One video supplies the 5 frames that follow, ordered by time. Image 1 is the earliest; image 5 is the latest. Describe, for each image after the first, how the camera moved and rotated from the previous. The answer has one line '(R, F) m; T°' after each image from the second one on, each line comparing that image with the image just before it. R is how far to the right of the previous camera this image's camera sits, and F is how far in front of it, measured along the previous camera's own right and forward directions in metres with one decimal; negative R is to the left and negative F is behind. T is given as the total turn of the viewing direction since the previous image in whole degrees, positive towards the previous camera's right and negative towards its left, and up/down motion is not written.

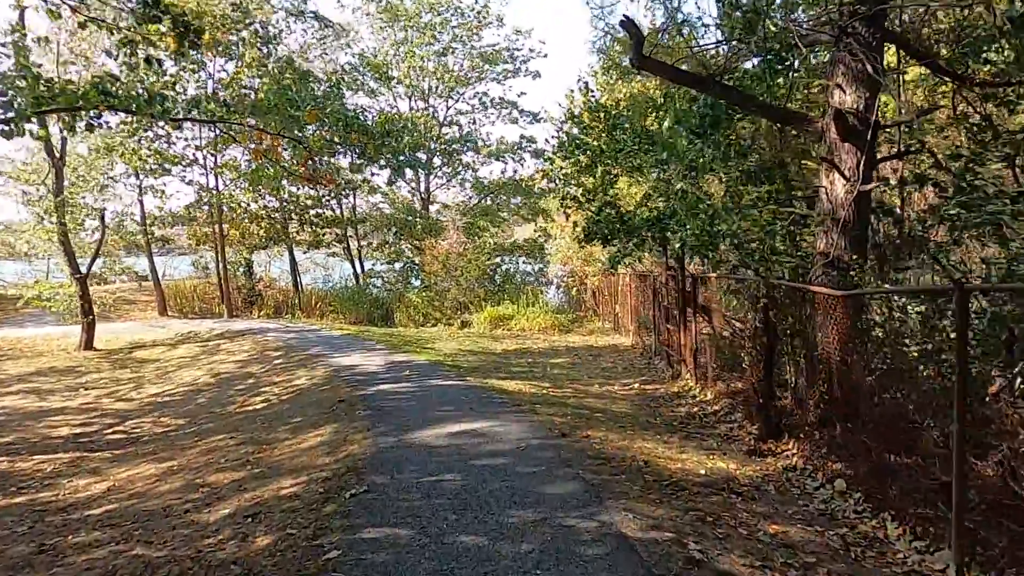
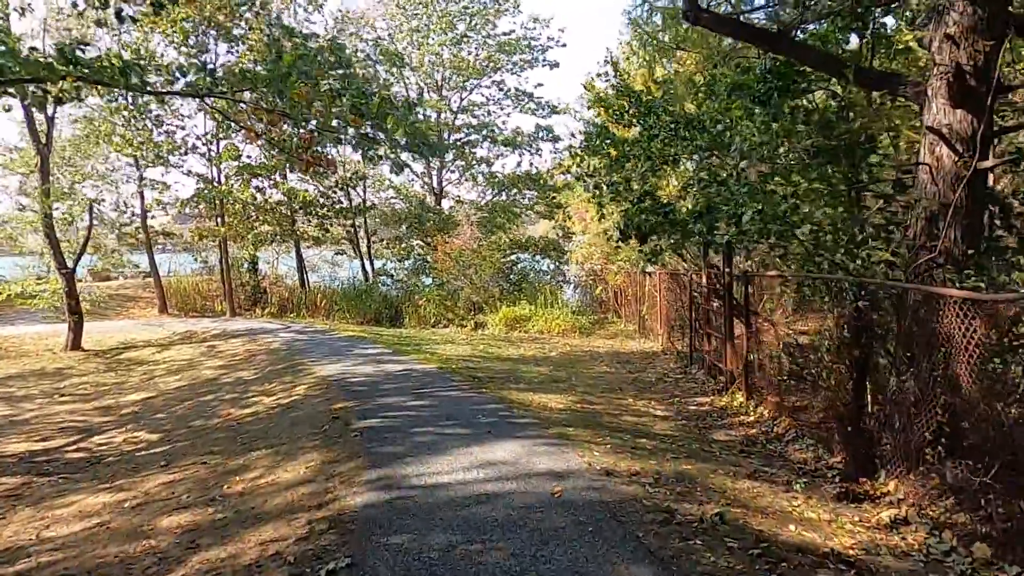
(-0.1, +1.1) m; -1°
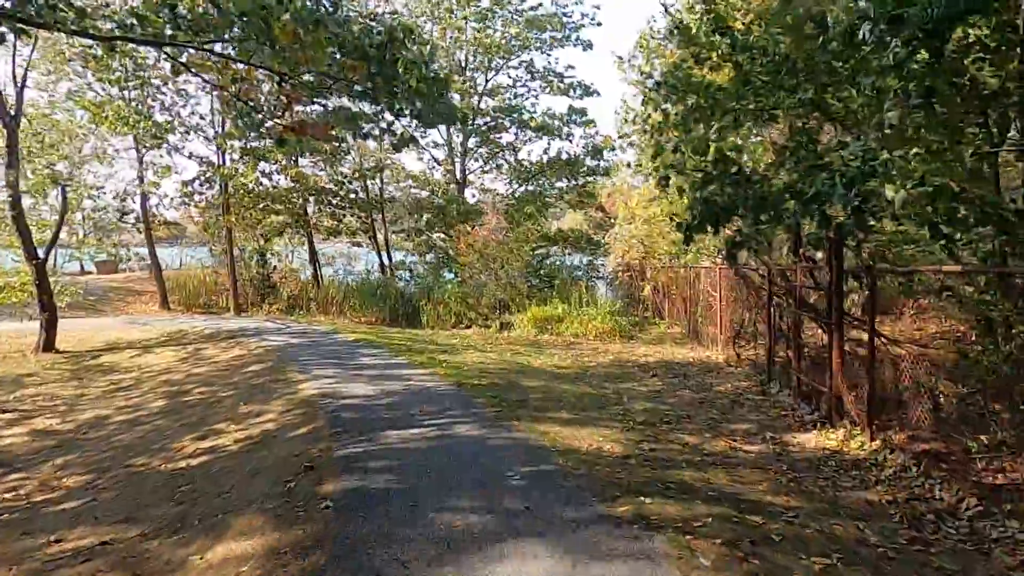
(-0.1, +1.9) m; -2°
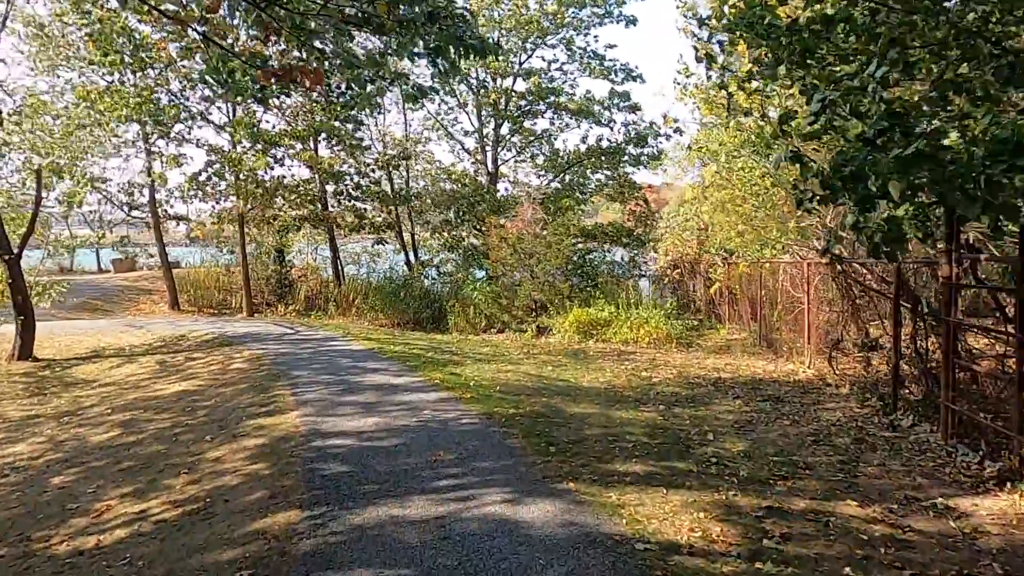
(-0.1, +1.8) m; -3°
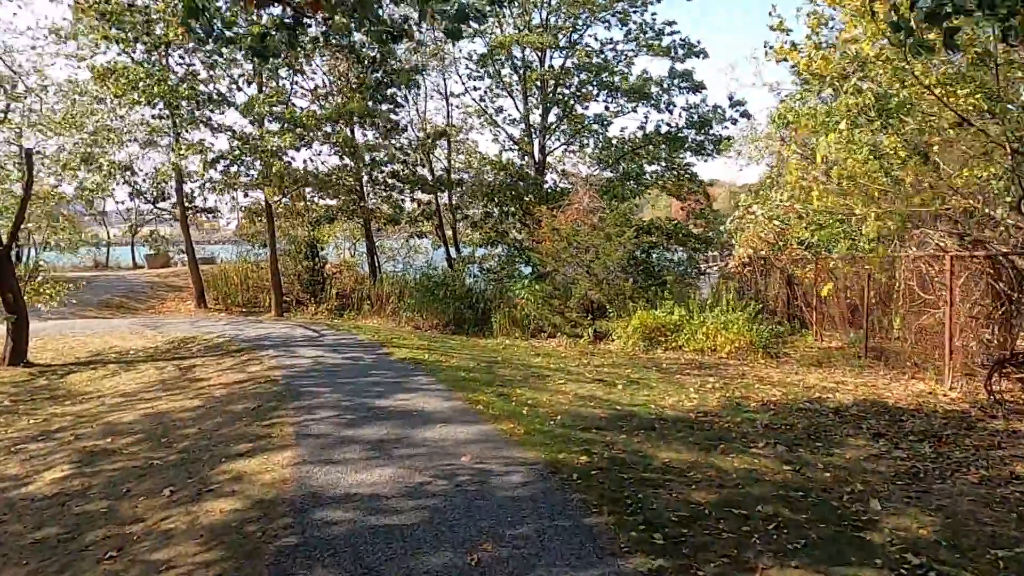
(-0.2, +1.6) m; -4°
